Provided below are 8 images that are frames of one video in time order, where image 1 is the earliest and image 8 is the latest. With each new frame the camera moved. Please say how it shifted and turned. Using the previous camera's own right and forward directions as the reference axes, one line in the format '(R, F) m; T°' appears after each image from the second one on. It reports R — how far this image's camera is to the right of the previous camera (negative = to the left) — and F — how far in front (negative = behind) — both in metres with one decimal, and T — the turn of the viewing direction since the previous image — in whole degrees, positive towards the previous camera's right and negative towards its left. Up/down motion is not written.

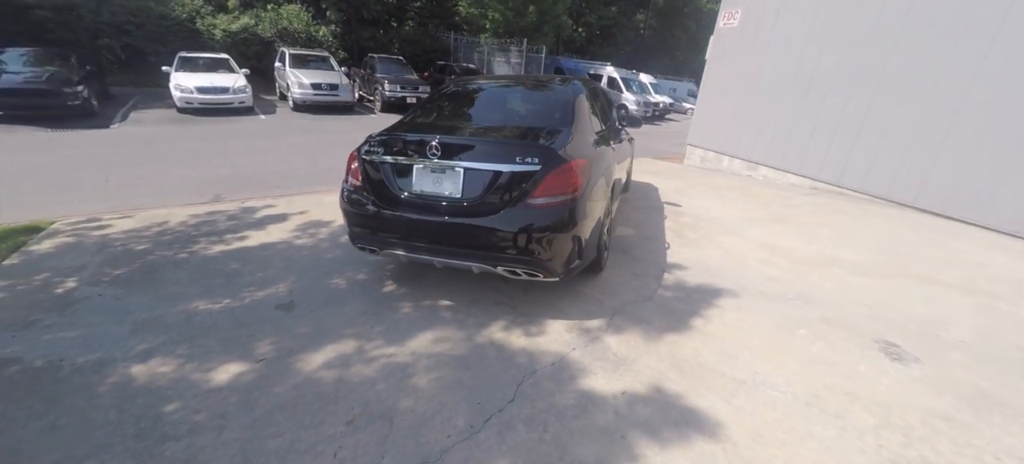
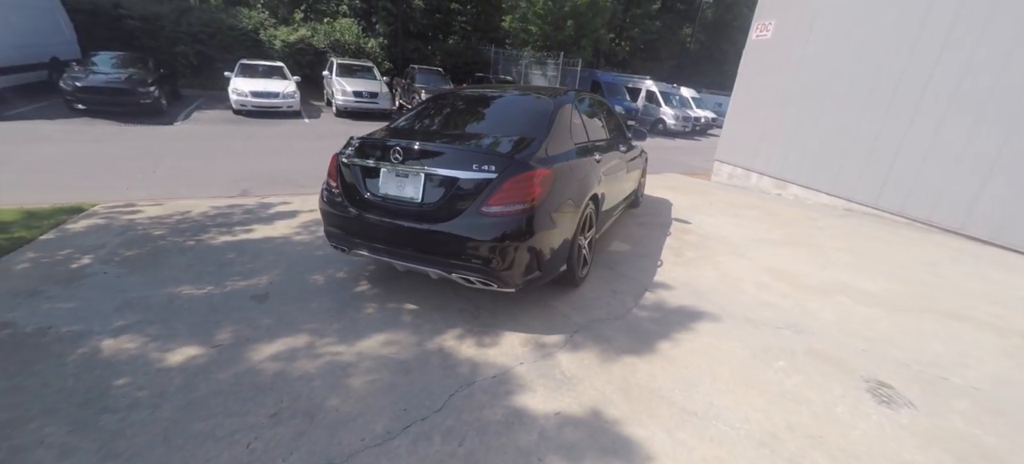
(+0.6, +0.1) m; -7°
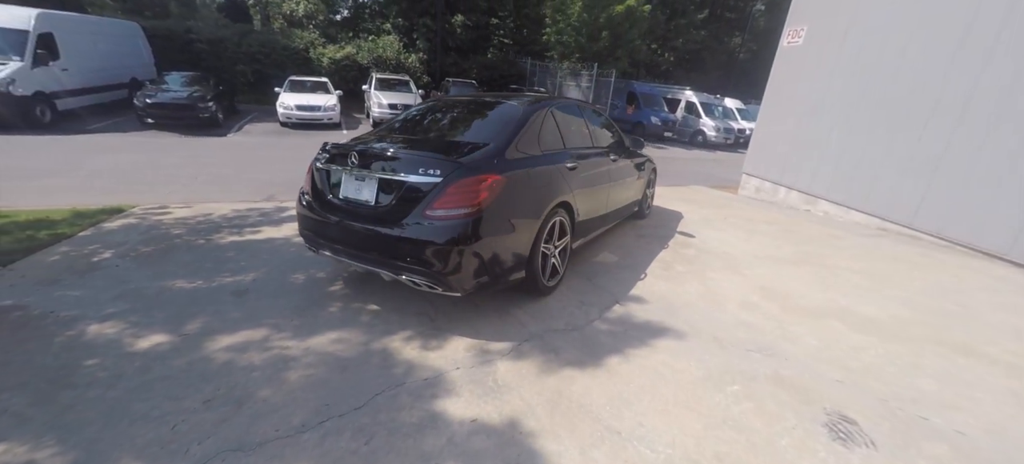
(+0.7, 0.0) m; -7°
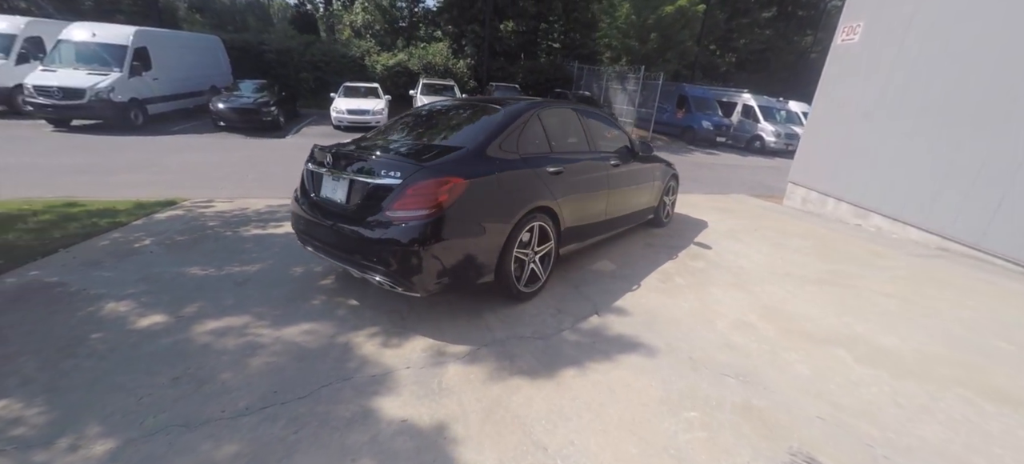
(+0.7, +0.1) m; -8°
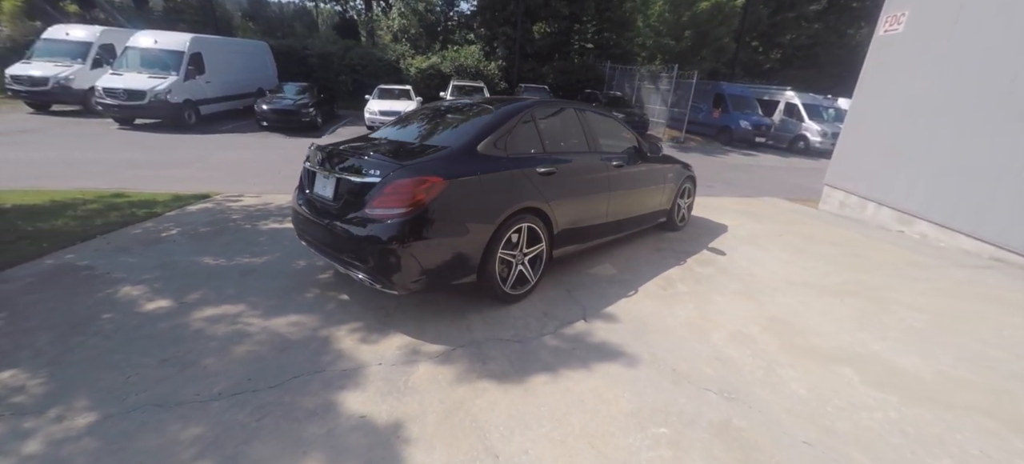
(+0.4, +0.1) m; -6°
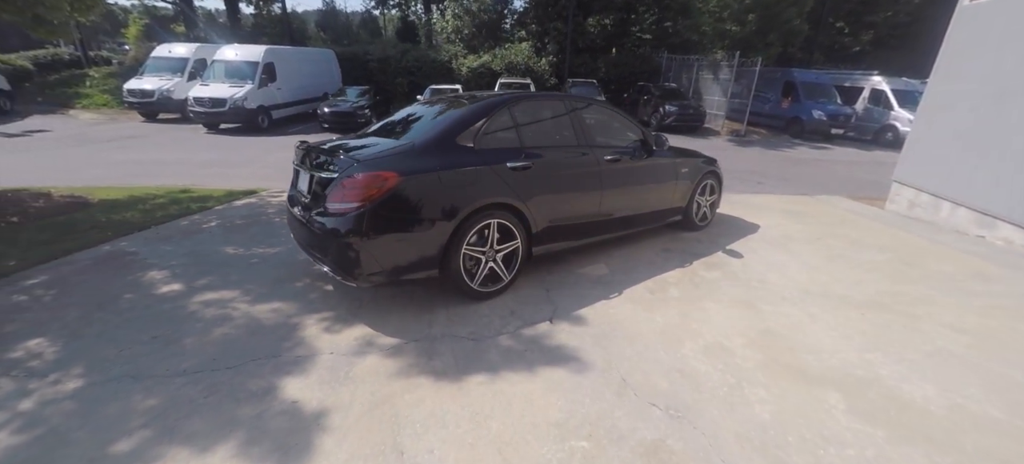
(+0.8, +0.2) m; -10°
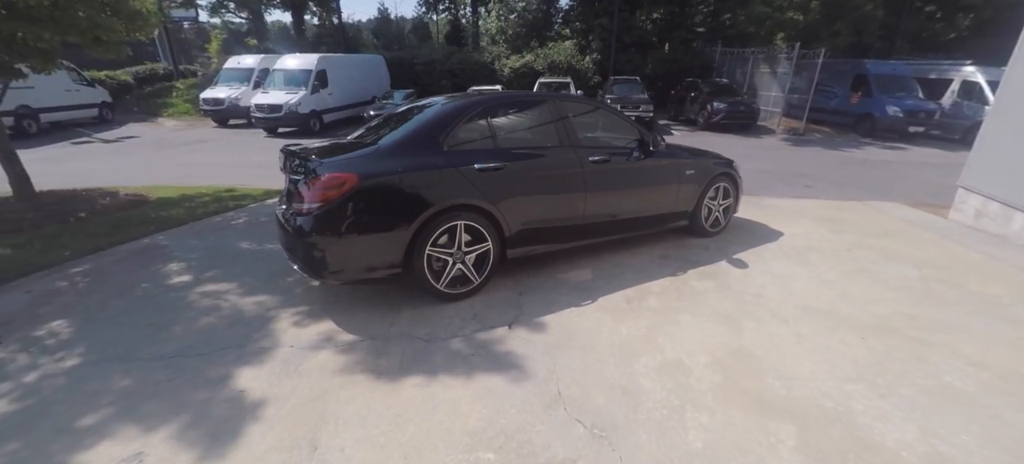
(+0.7, +0.1) m; -8°
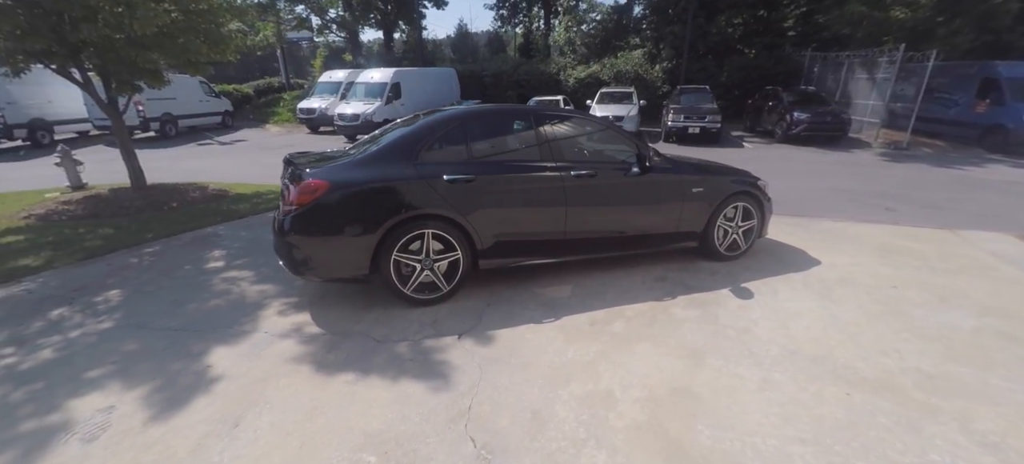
(+0.9, +0.1) m; -12°
